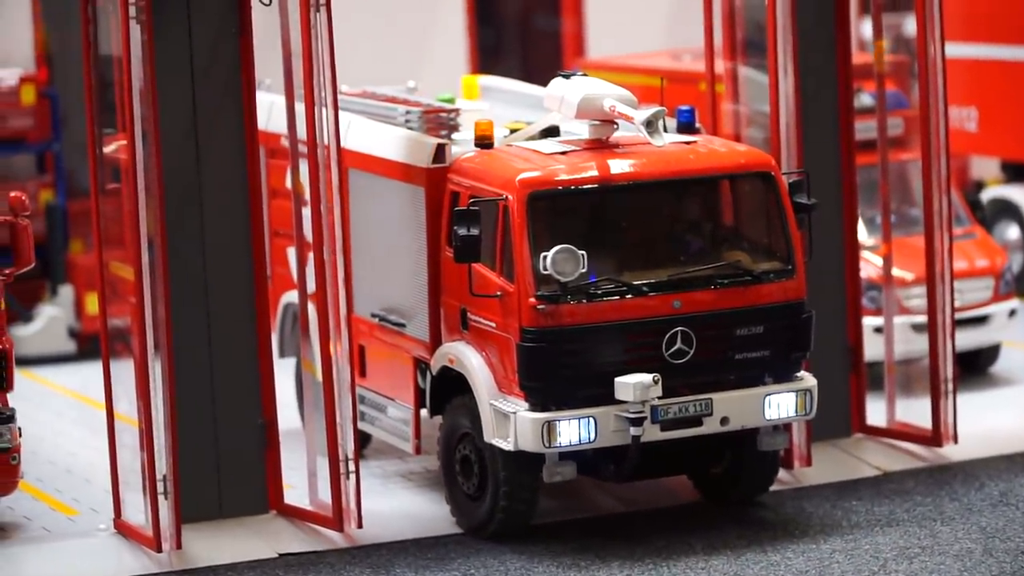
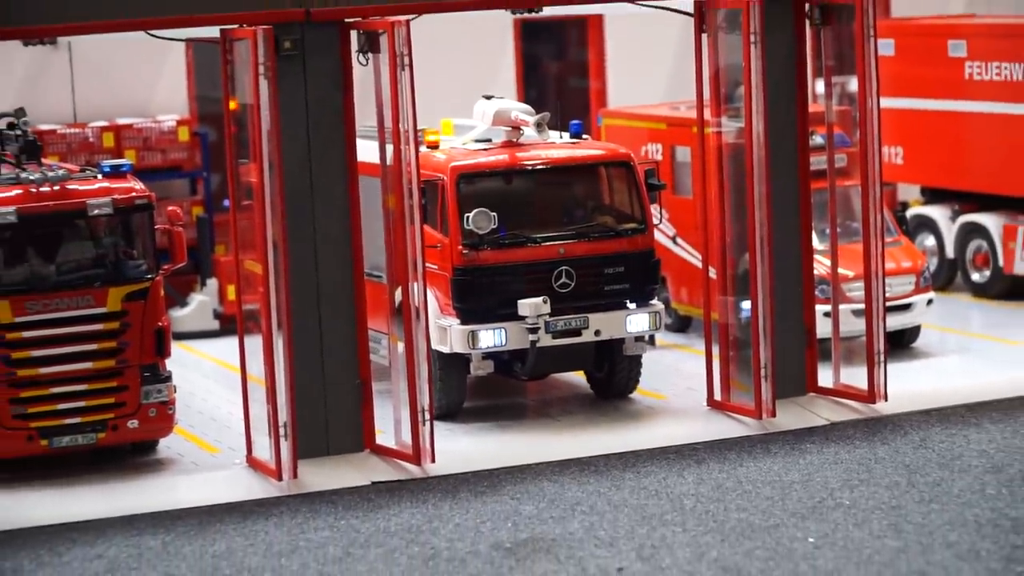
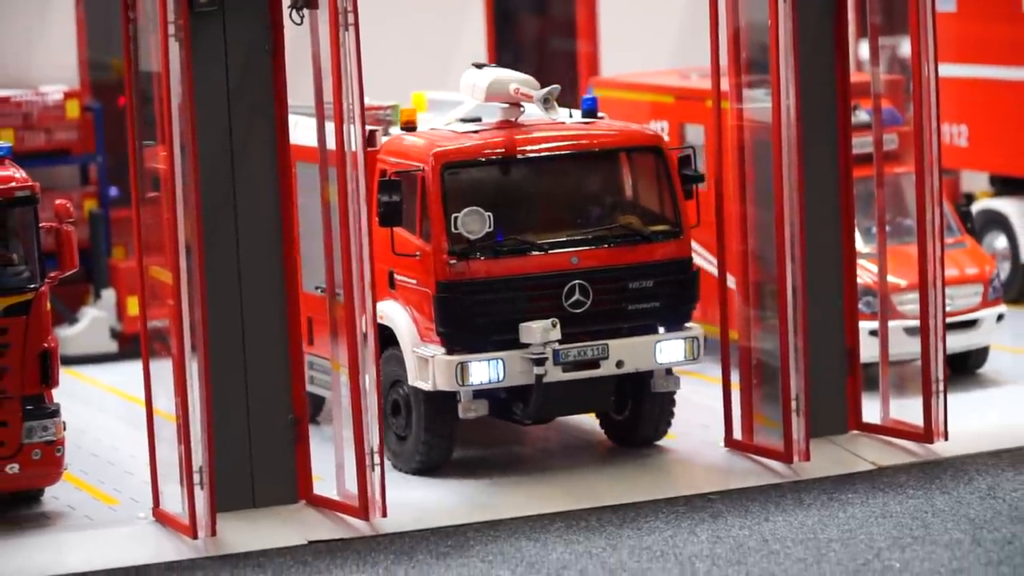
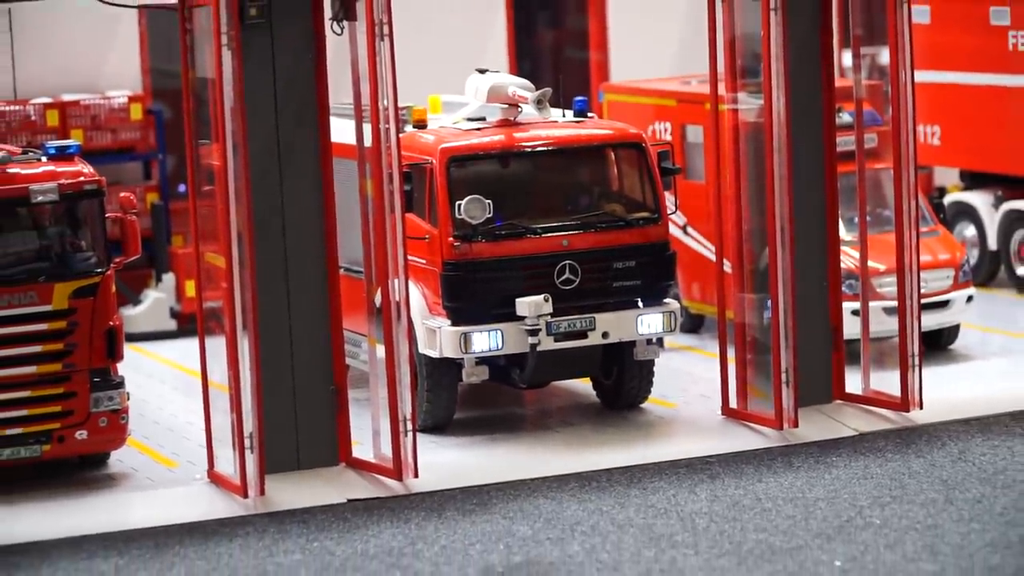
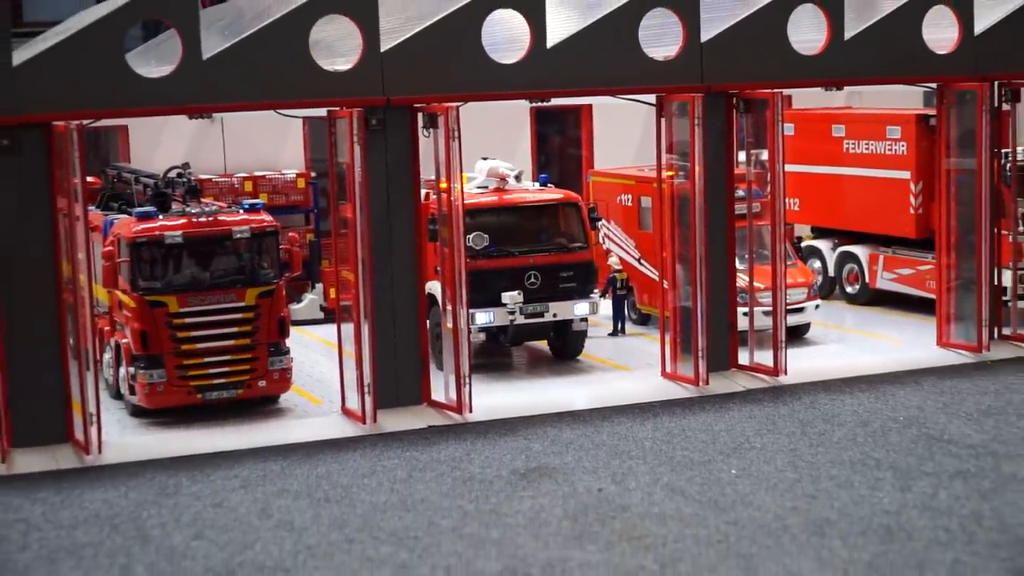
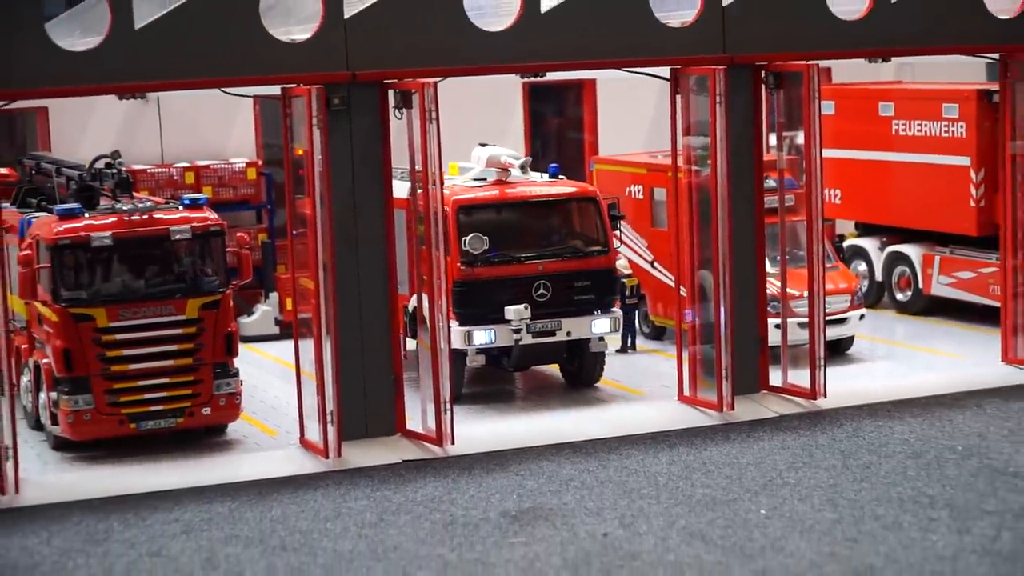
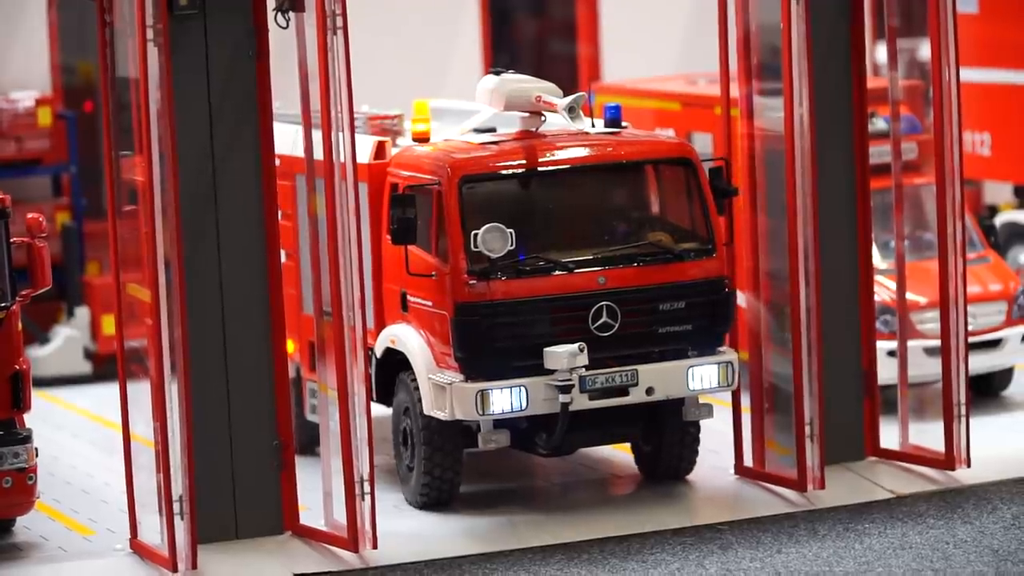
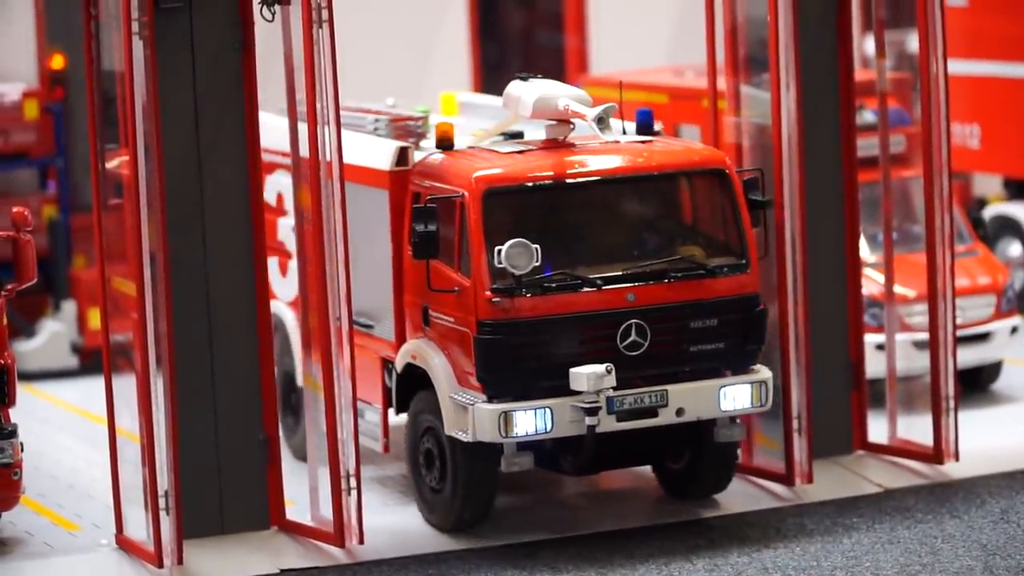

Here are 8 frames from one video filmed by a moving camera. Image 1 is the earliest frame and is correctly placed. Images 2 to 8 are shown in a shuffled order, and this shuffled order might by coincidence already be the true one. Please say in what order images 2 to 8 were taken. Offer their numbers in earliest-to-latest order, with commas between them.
8, 7, 3, 4, 2, 6, 5
